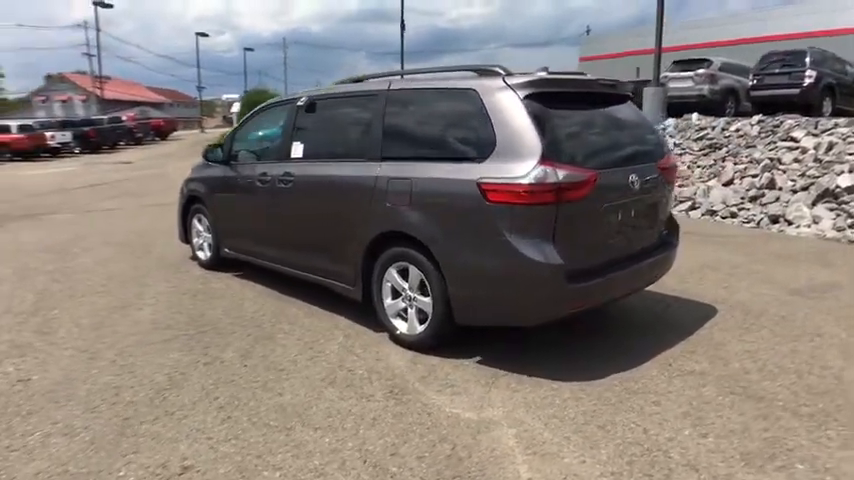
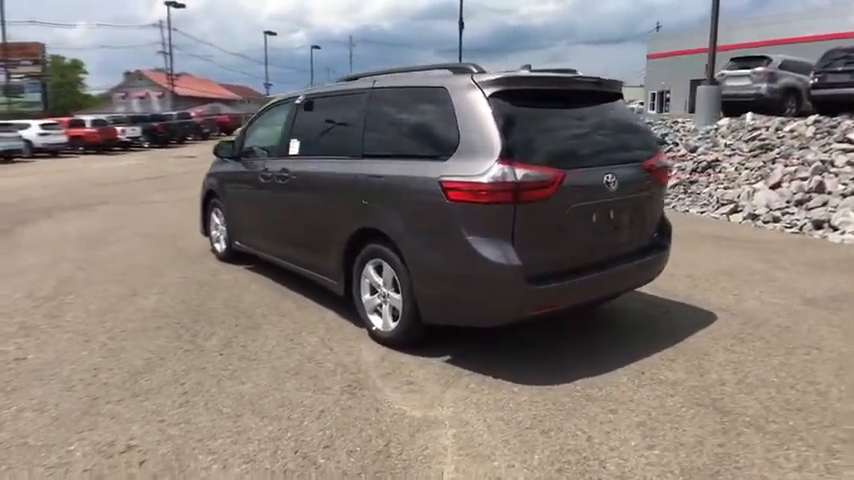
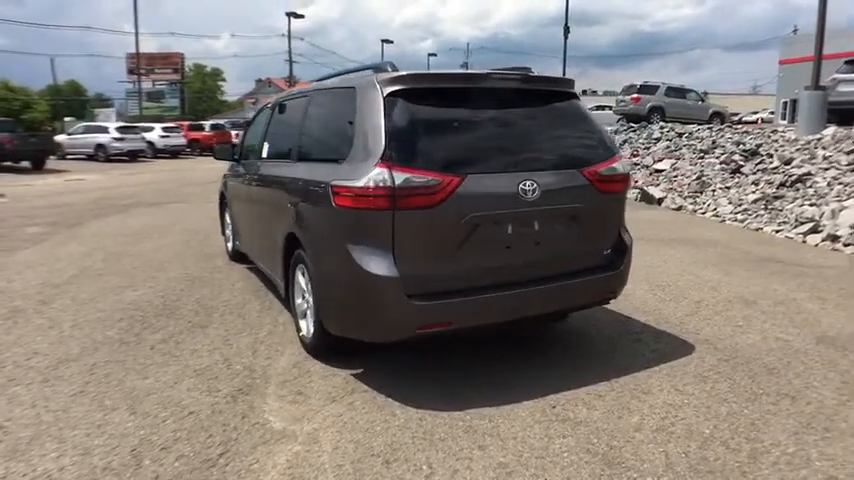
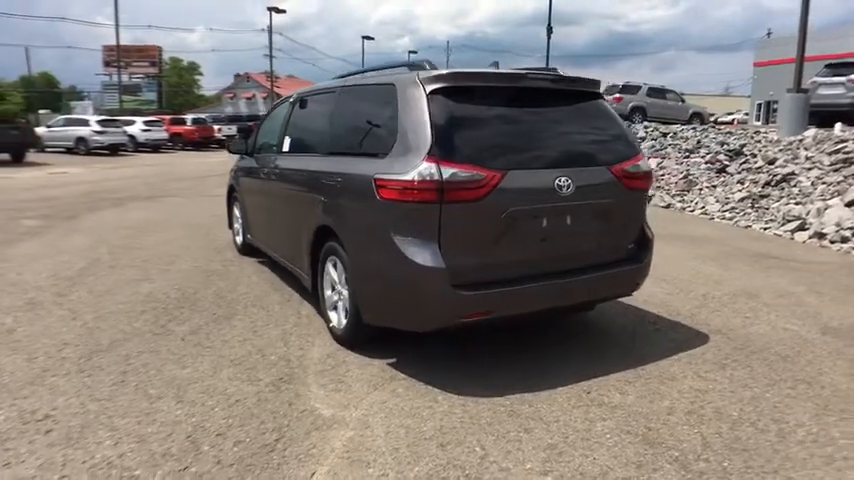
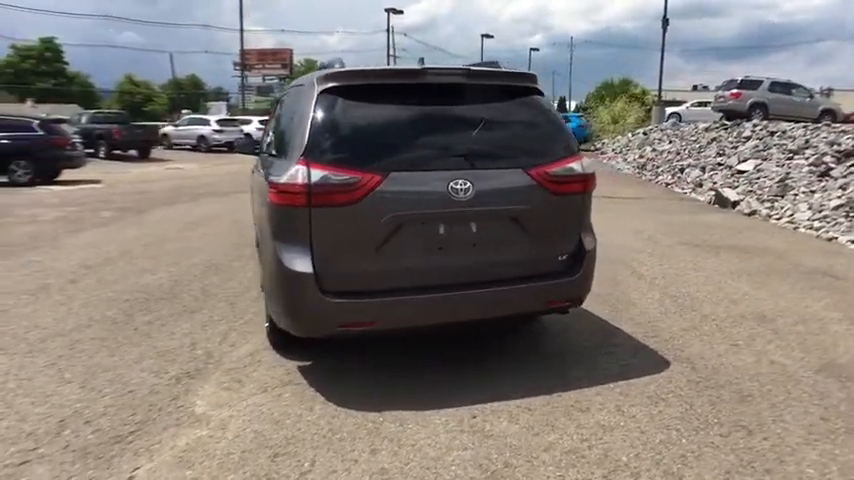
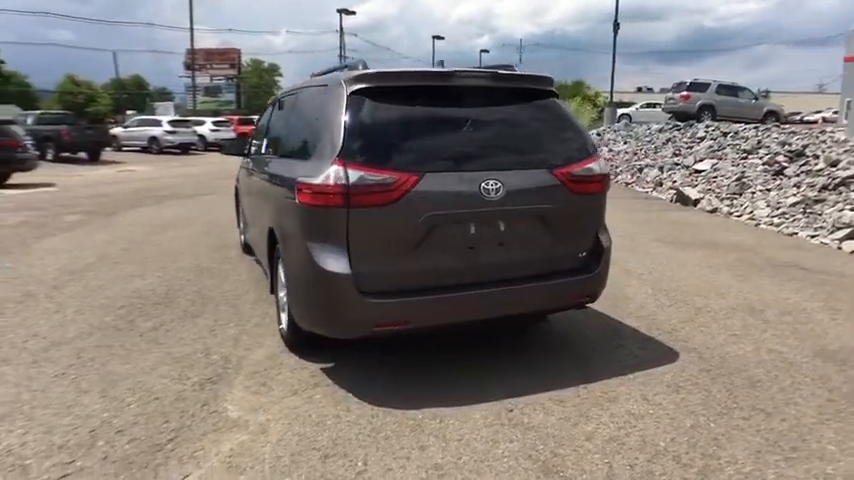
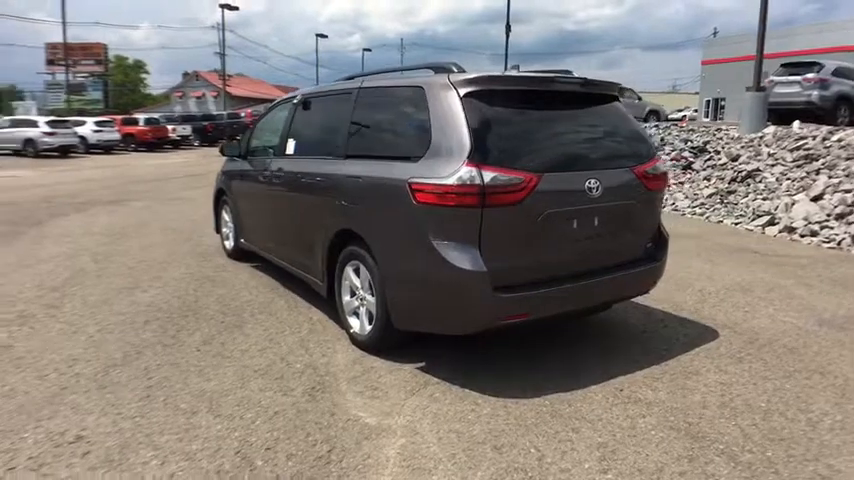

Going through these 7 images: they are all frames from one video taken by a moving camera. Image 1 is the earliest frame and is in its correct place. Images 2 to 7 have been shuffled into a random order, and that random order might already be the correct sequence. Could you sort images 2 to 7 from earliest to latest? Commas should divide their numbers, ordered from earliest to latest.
2, 7, 4, 3, 6, 5
